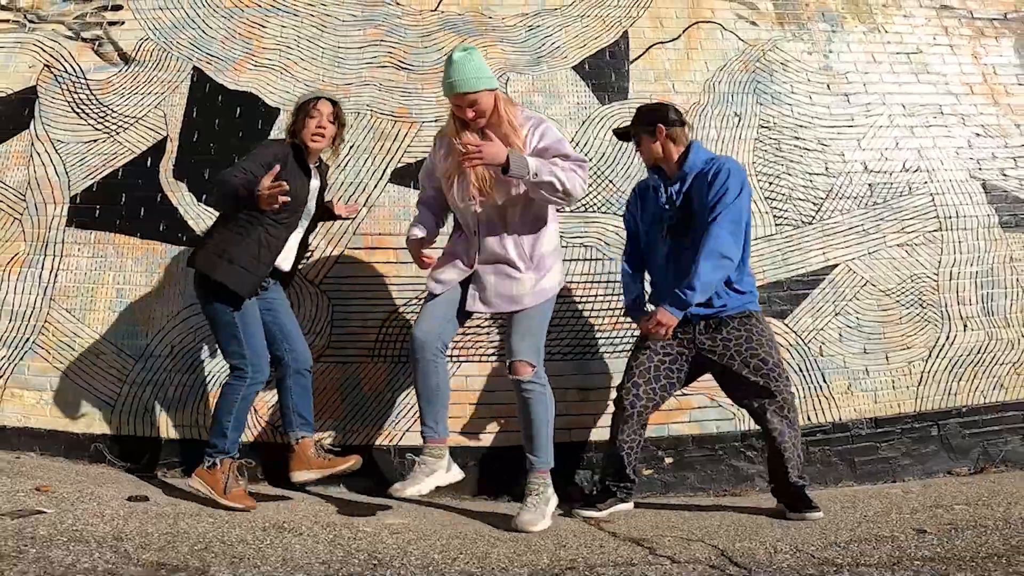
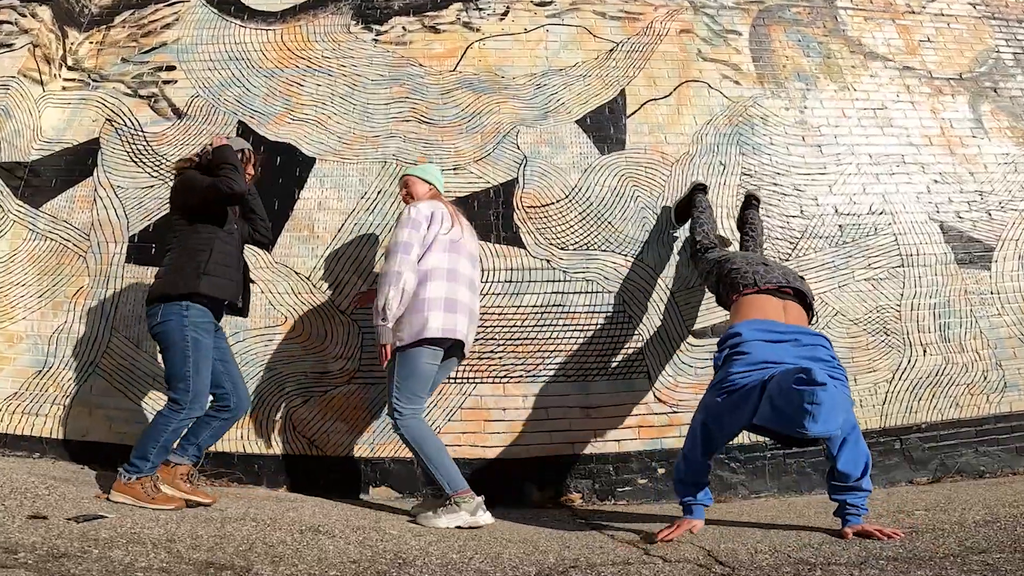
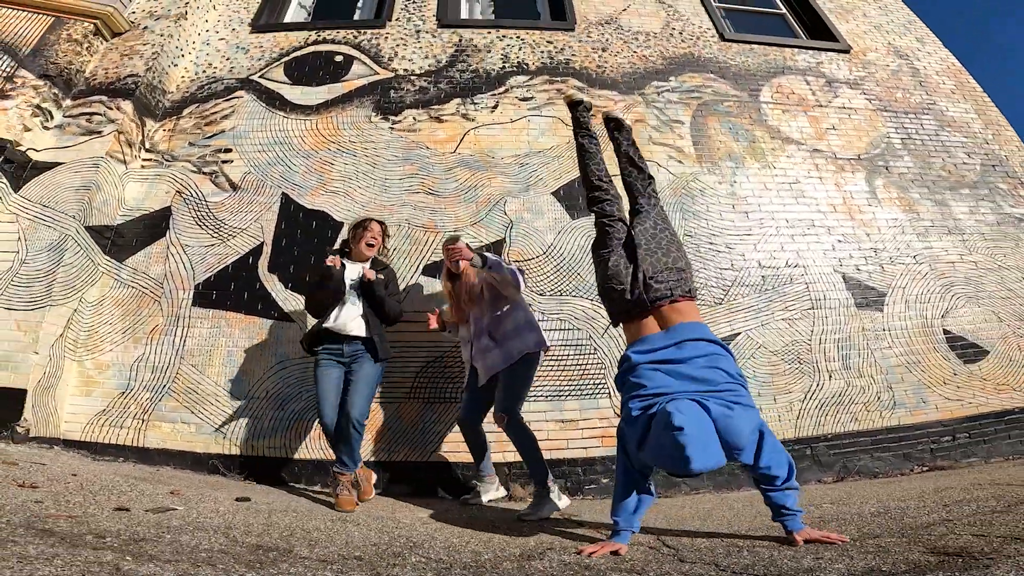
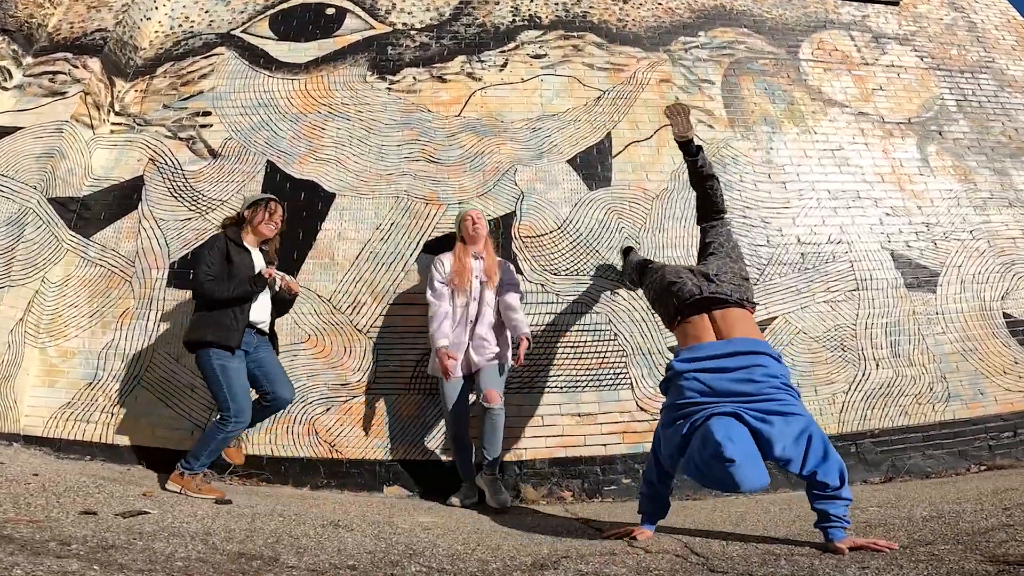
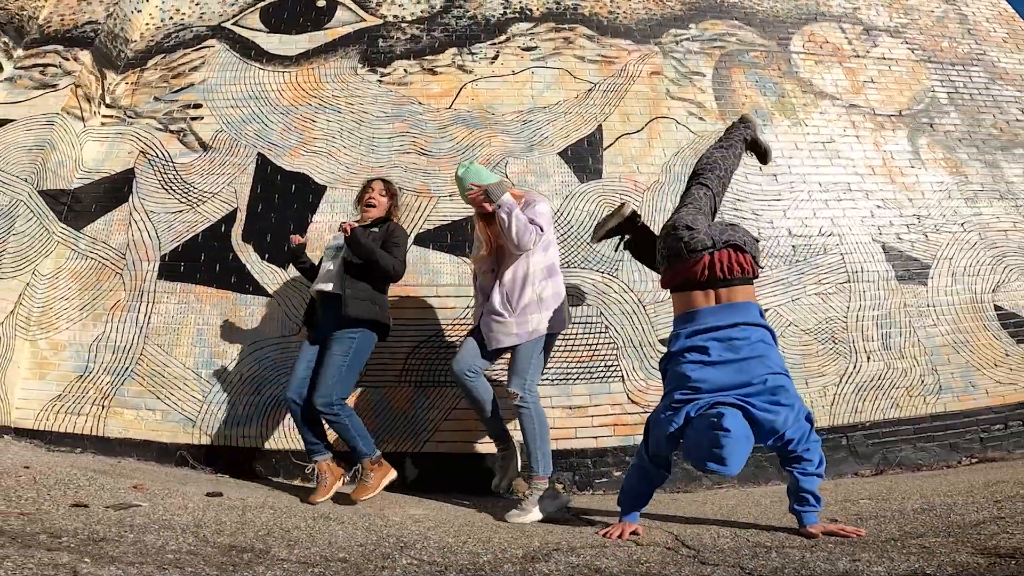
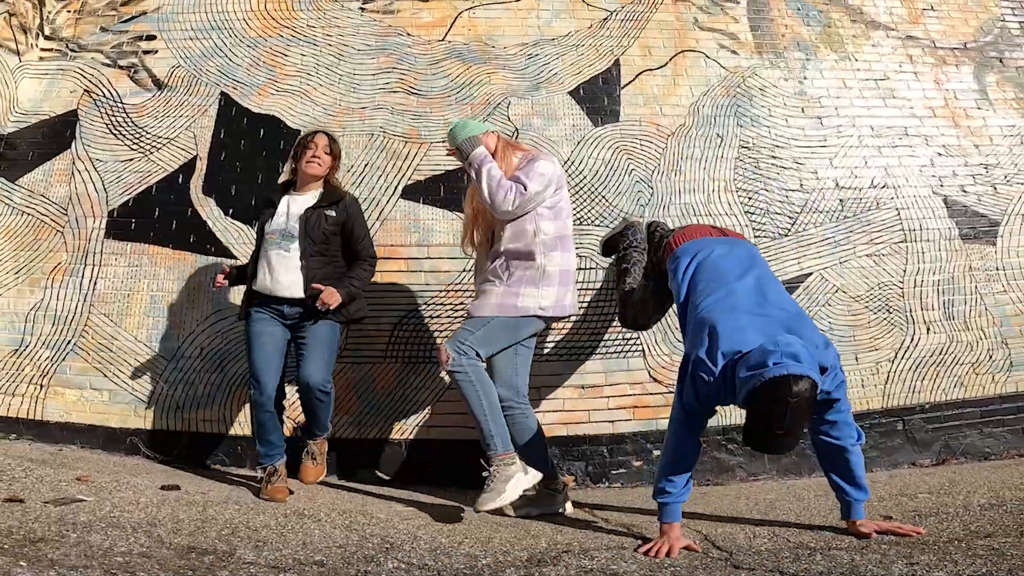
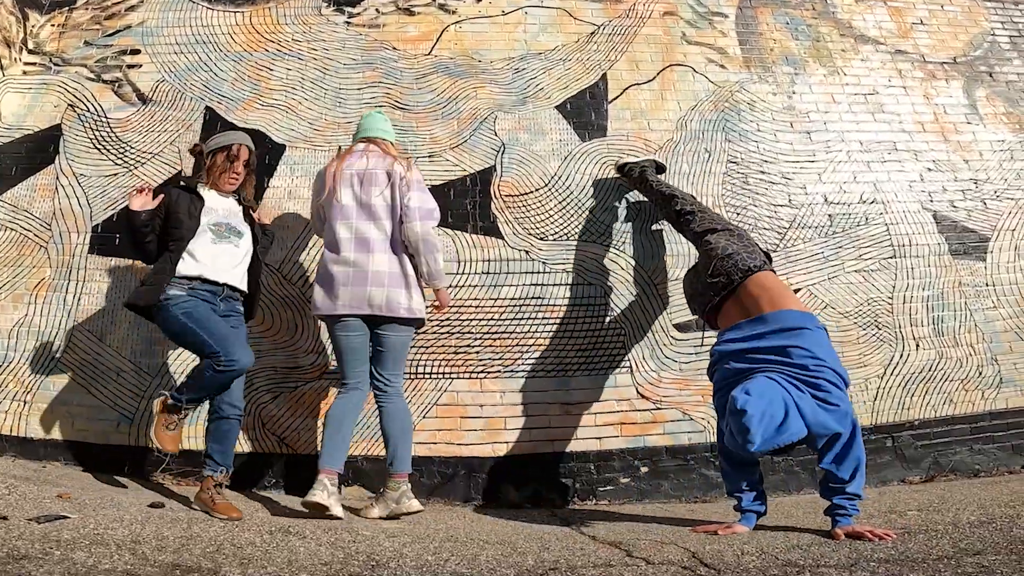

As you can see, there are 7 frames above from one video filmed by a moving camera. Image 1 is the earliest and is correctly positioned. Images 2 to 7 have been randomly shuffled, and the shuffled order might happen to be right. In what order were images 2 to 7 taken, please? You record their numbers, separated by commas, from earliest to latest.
6, 5, 3, 4, 2, 7
